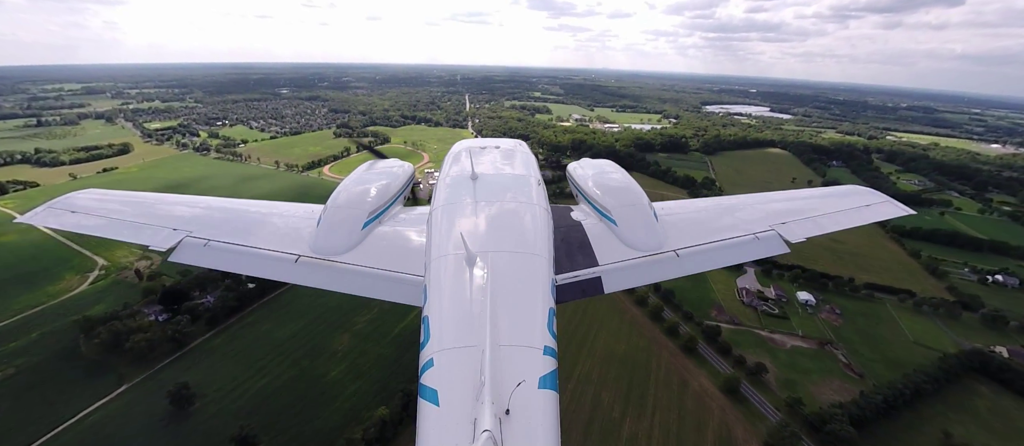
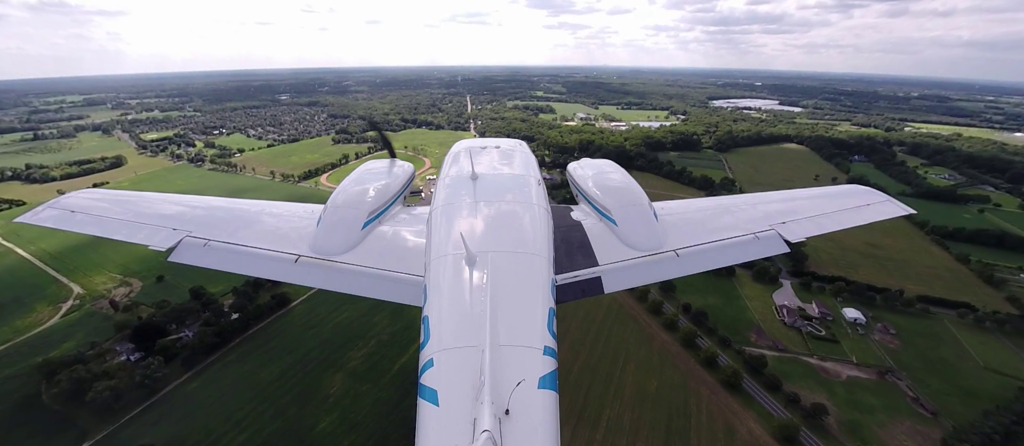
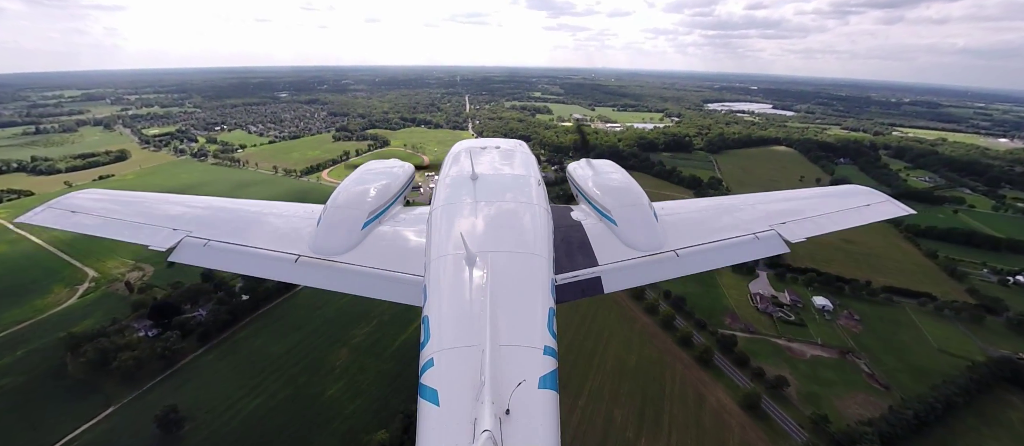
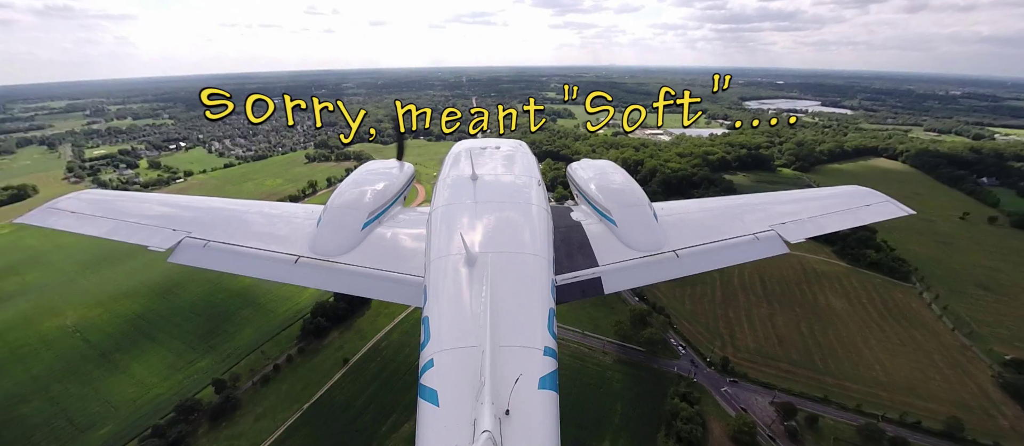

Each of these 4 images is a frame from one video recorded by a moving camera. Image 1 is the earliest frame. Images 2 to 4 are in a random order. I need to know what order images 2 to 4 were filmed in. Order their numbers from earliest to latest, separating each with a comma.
3, 2, 4
